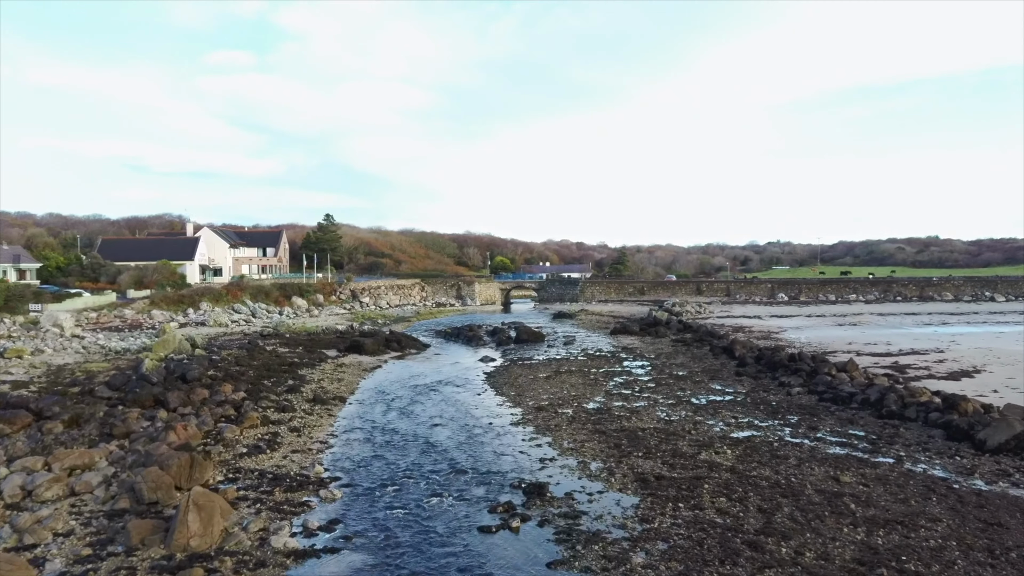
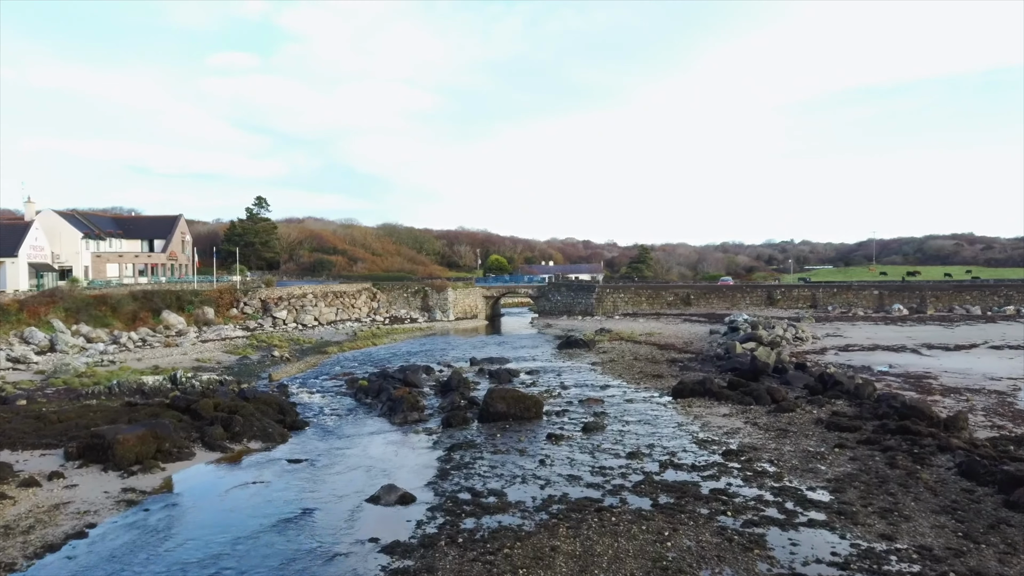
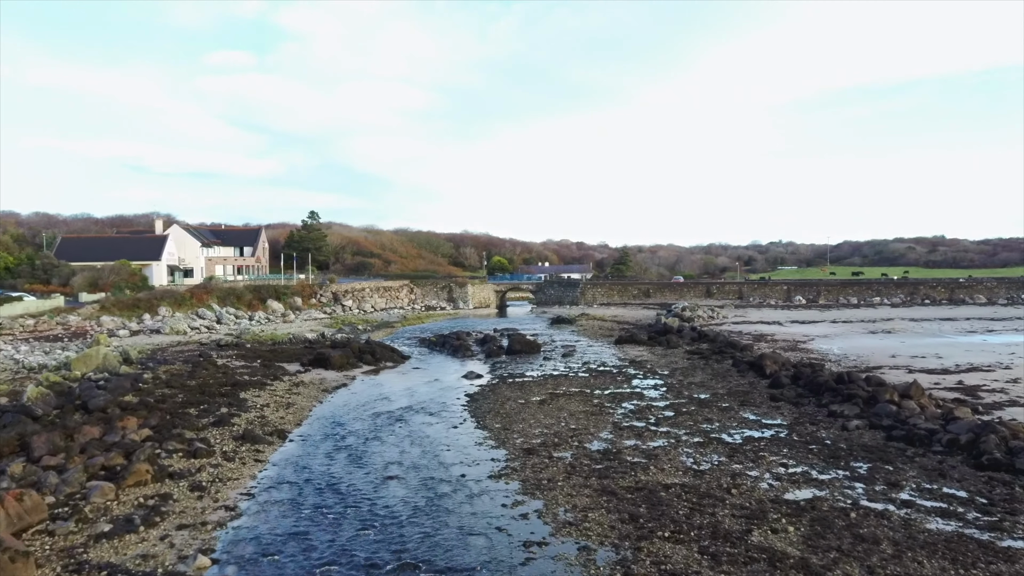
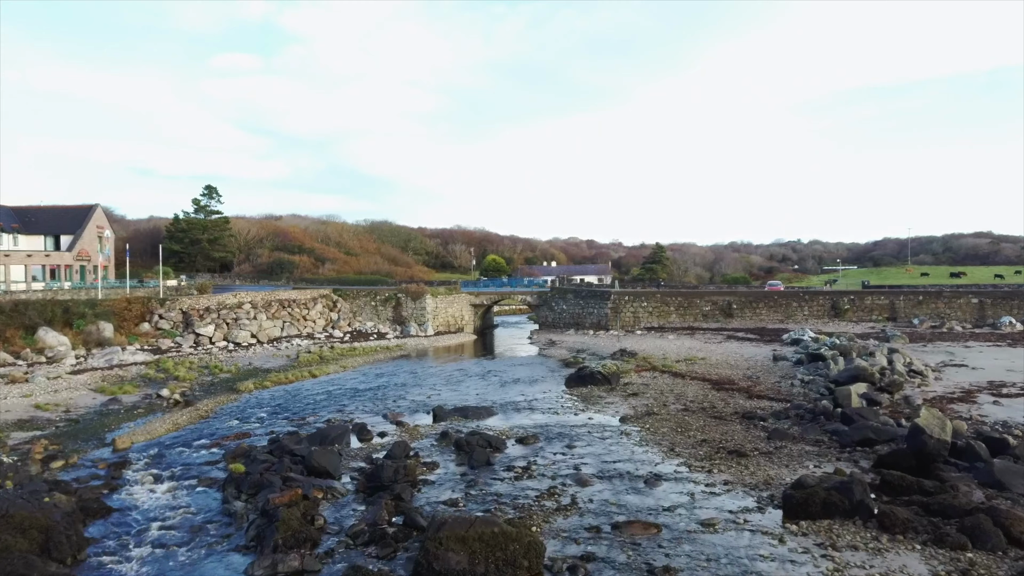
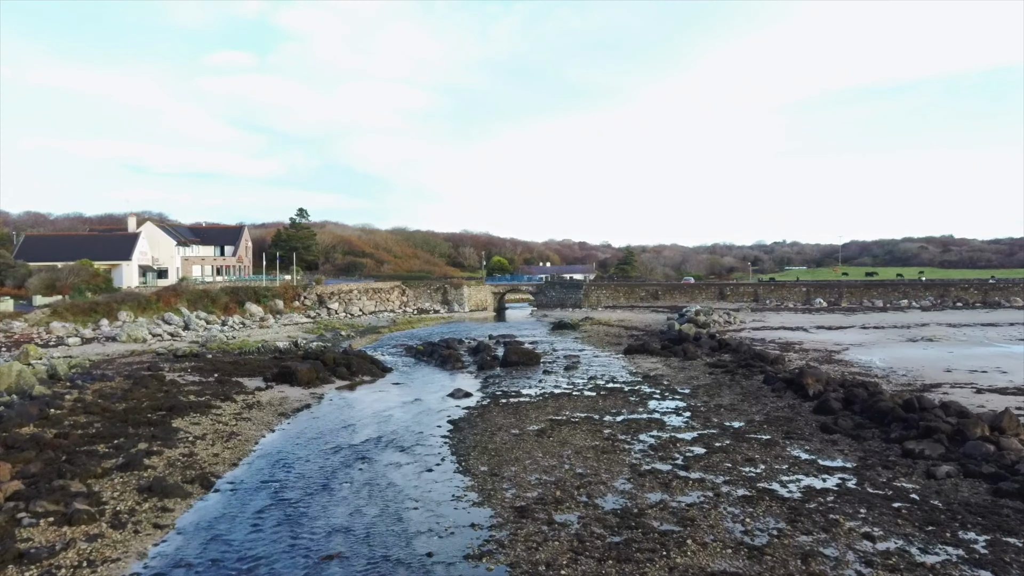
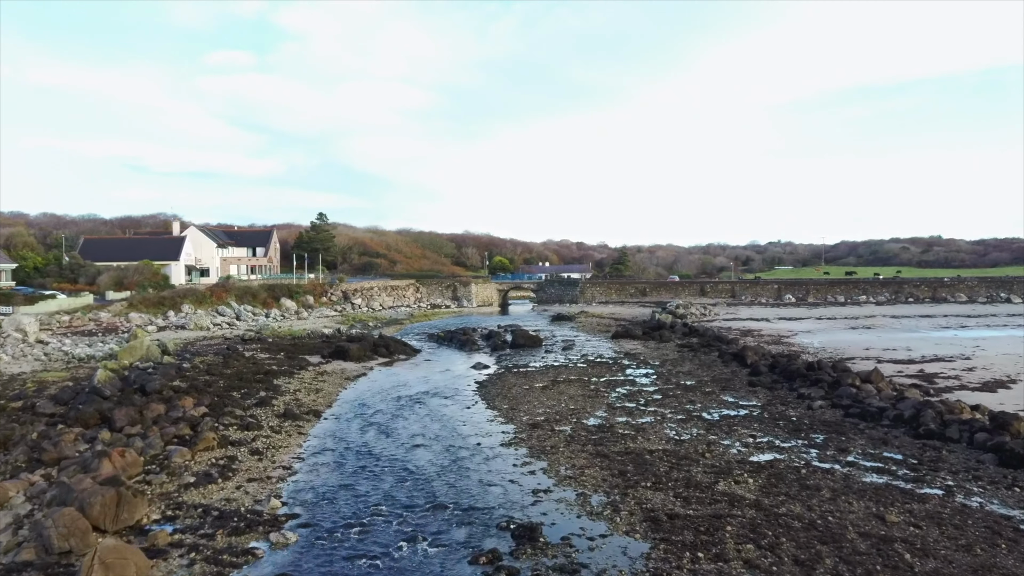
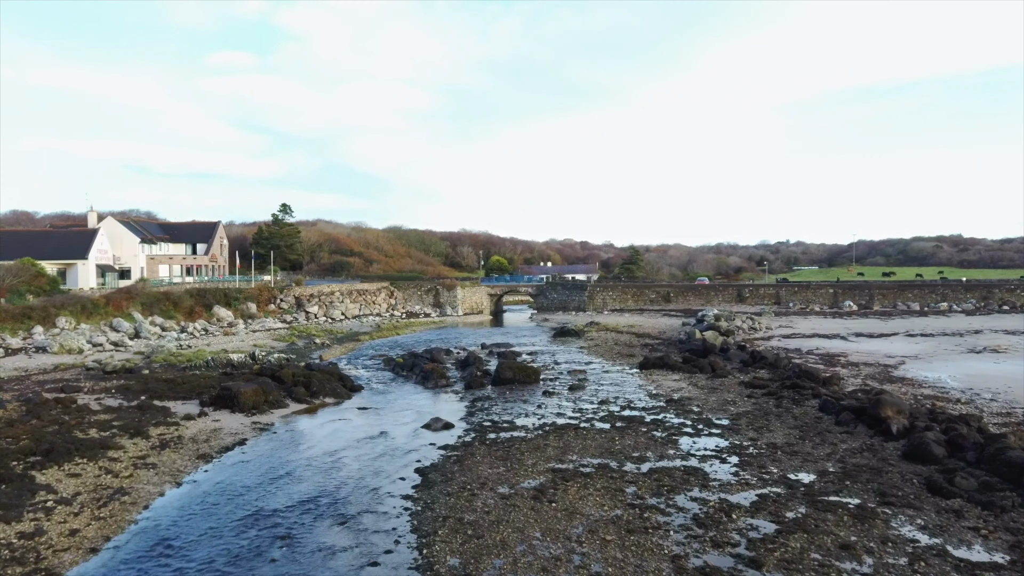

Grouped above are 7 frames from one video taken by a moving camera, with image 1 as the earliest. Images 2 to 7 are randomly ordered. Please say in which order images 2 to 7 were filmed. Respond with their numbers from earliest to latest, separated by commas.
6, 3, 5, 7, 2, 4
